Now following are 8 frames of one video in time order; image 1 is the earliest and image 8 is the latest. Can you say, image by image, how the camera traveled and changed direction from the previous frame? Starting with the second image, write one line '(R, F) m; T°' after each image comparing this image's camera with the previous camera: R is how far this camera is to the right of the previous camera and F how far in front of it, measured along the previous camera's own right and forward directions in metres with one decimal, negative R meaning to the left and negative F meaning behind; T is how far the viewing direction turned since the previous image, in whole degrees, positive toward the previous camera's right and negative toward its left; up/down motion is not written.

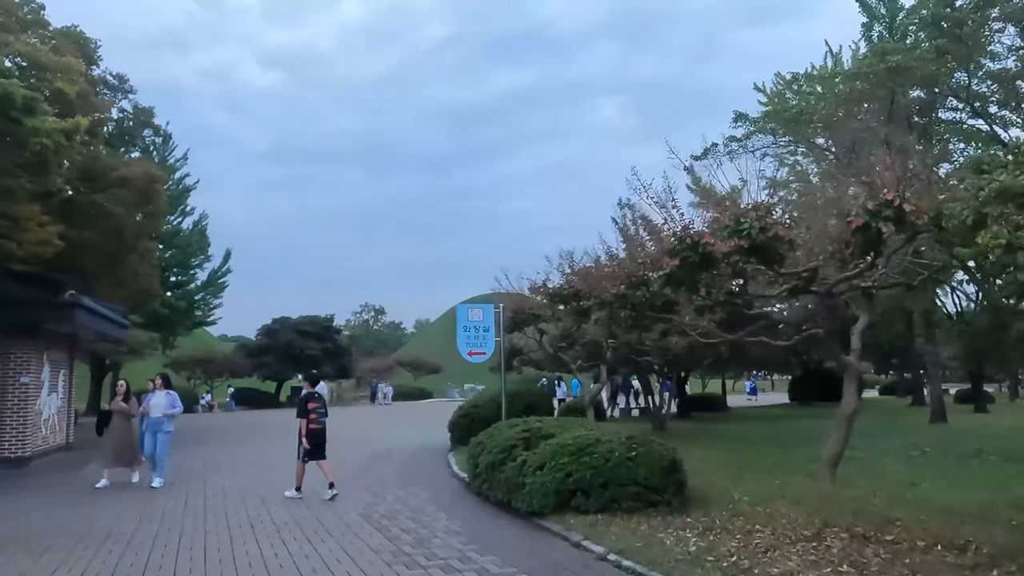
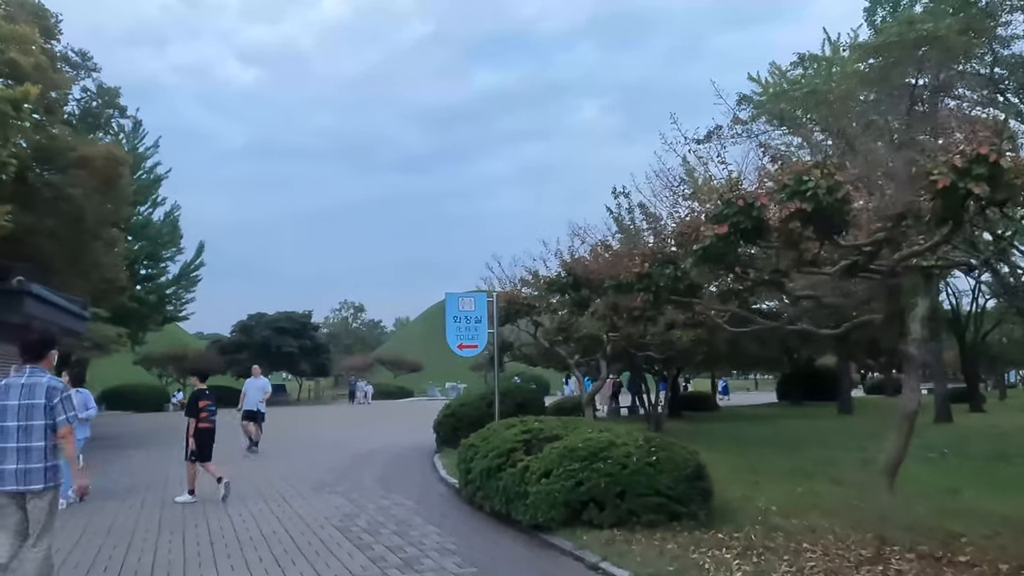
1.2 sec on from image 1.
(-0.2, +1.5) m; +1°
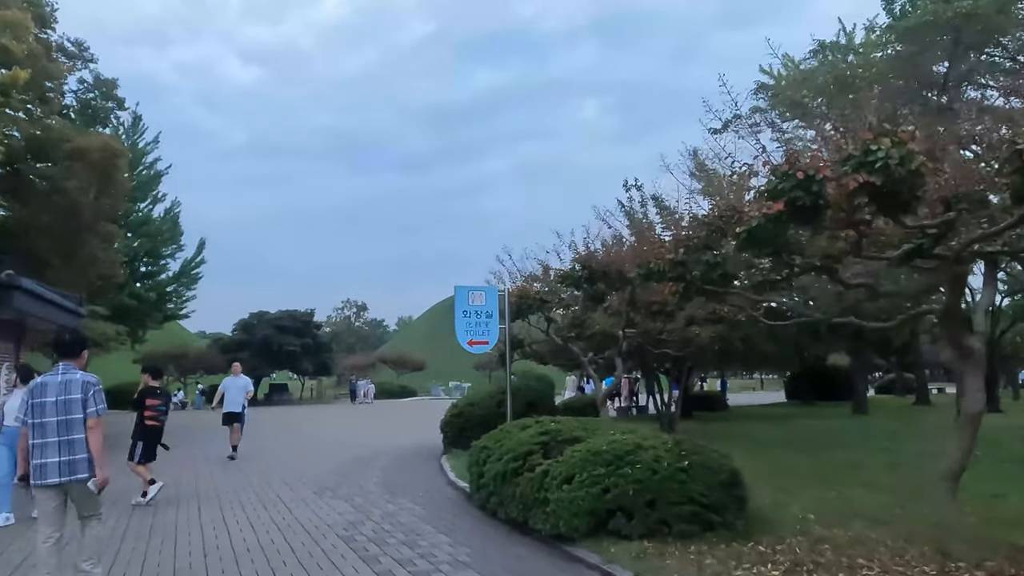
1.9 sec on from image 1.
(-0.2, +0.8) m; 0°
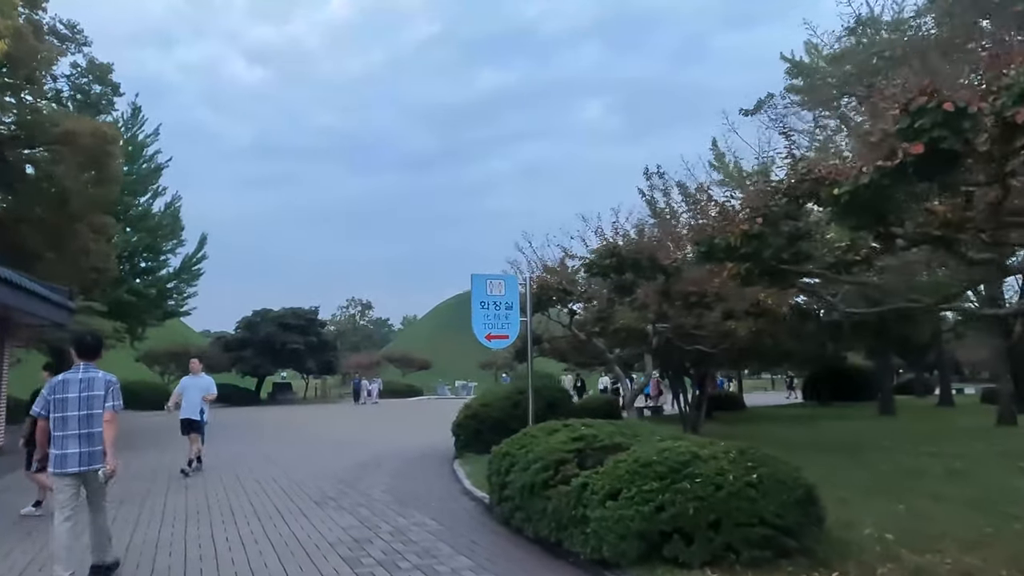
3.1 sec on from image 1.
(-0.2, +1.4) m; 0°
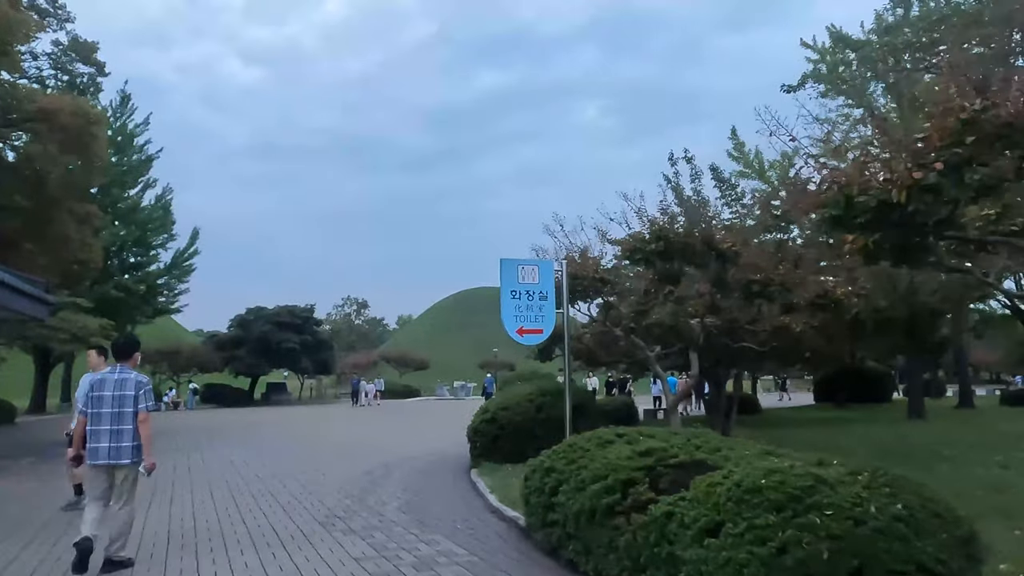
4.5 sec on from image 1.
(-0.5, +1.8) m; 0°
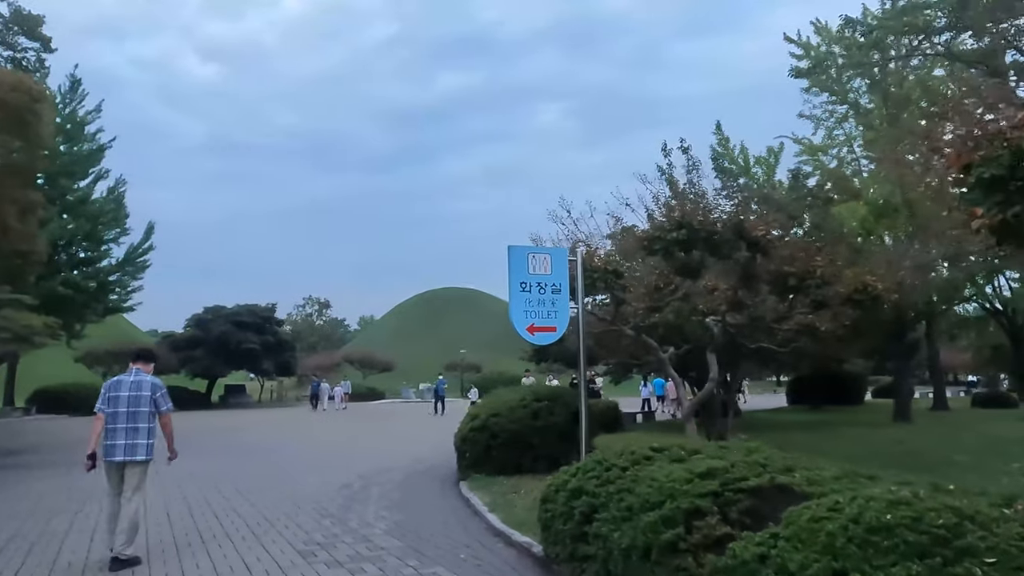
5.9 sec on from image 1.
(-0.5, +1.5) m; +2°
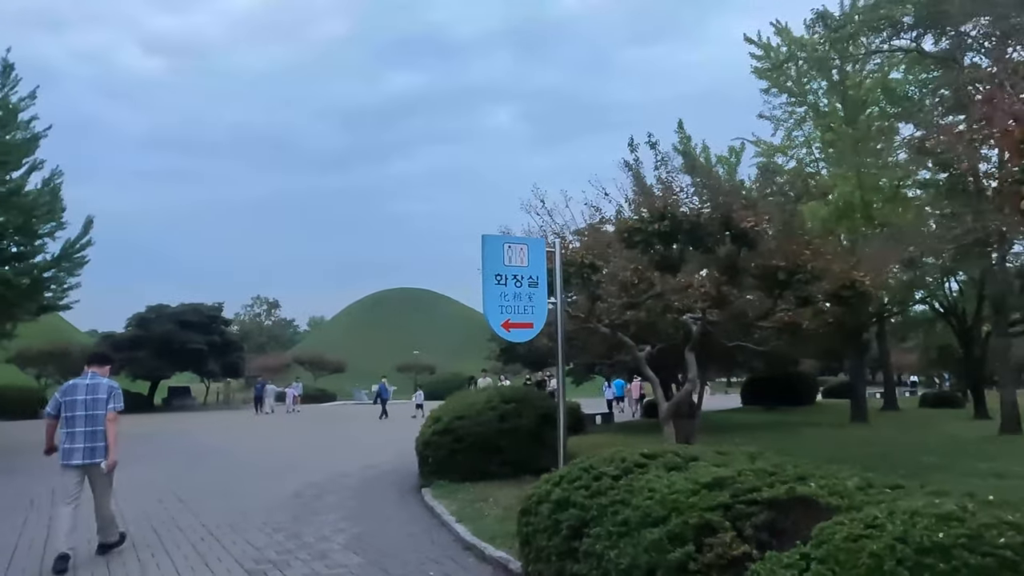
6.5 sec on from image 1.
(-0.2, +0.7) m; +3°
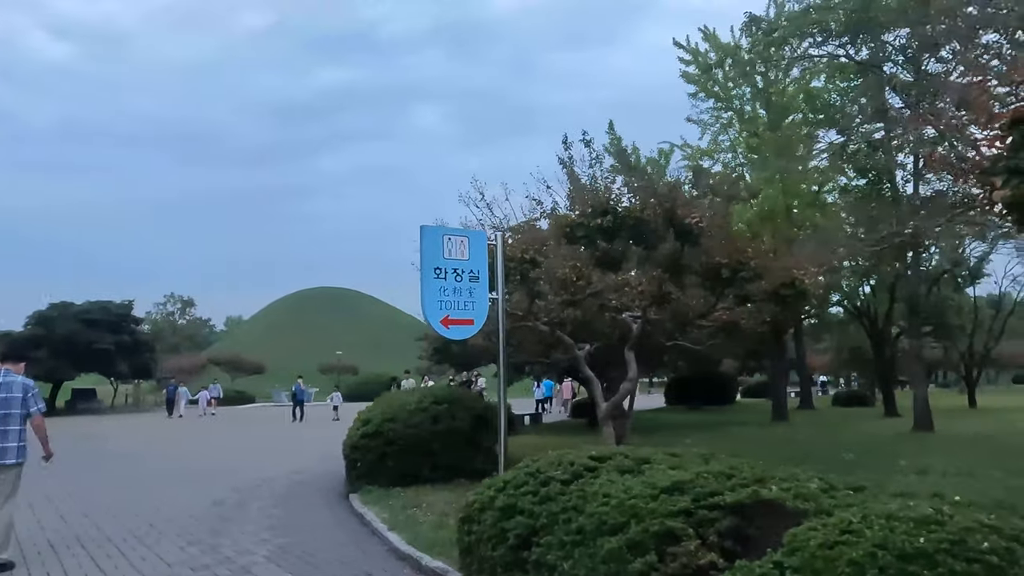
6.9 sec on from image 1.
(-0.2, +0.4) m; +4°
